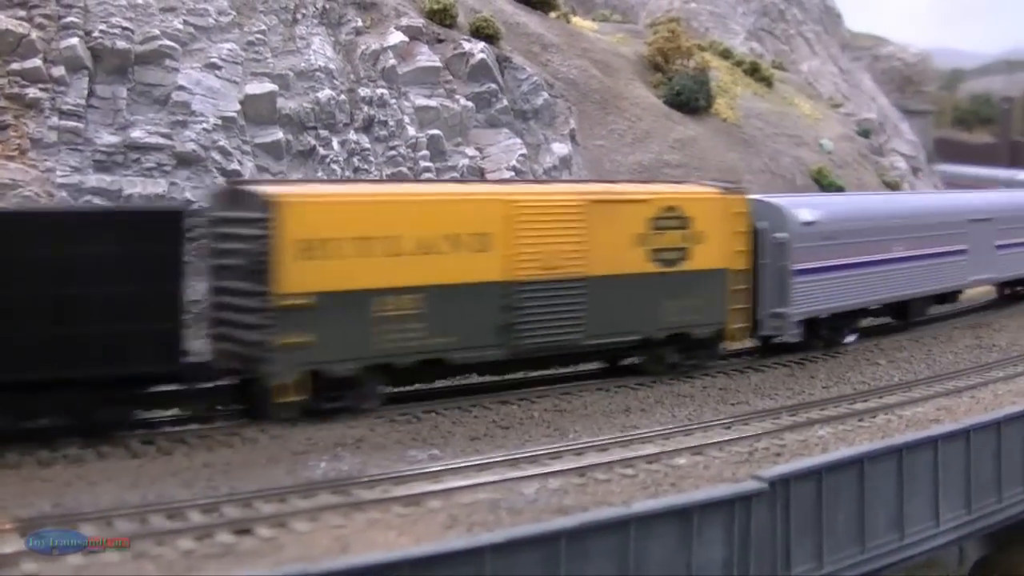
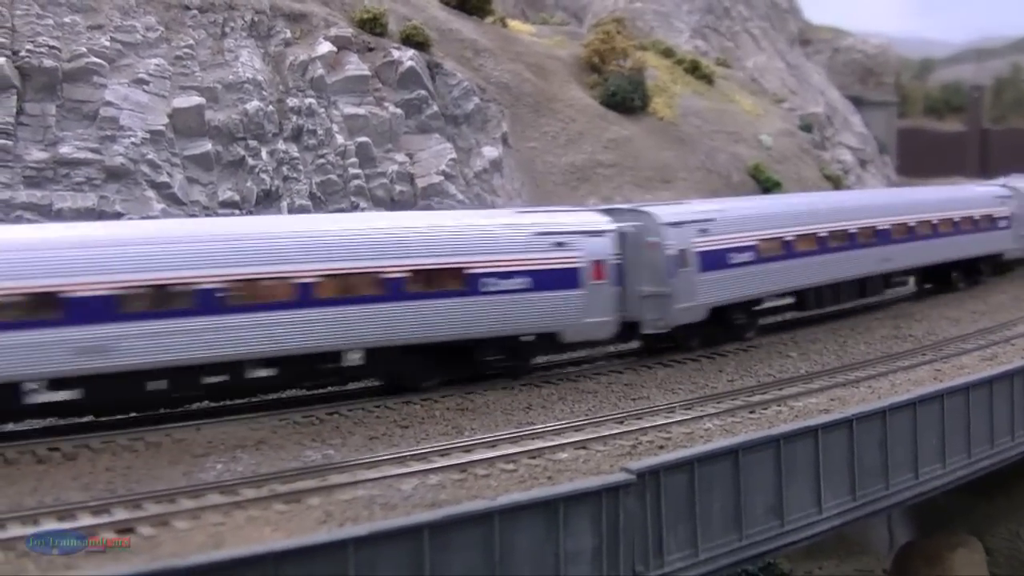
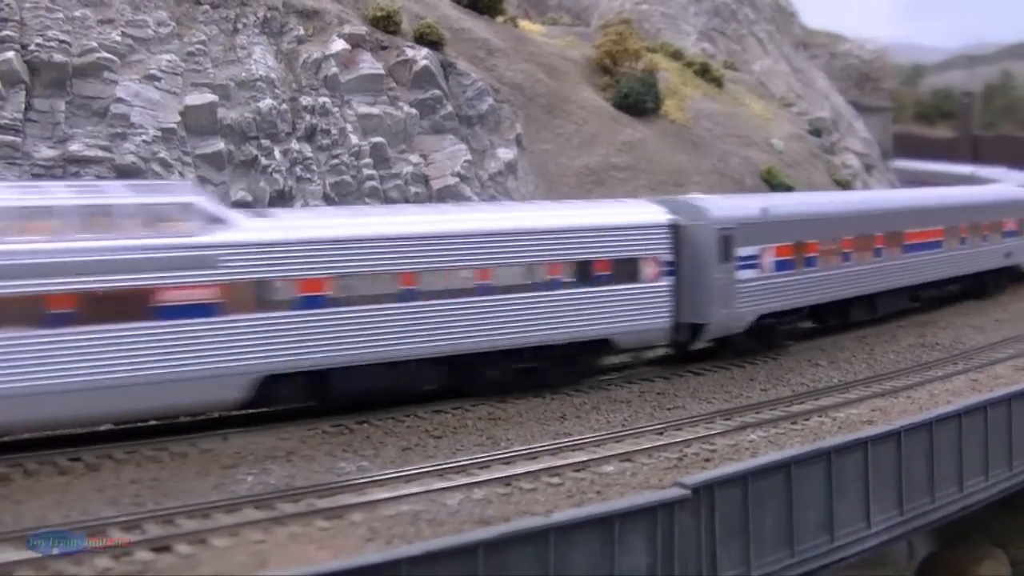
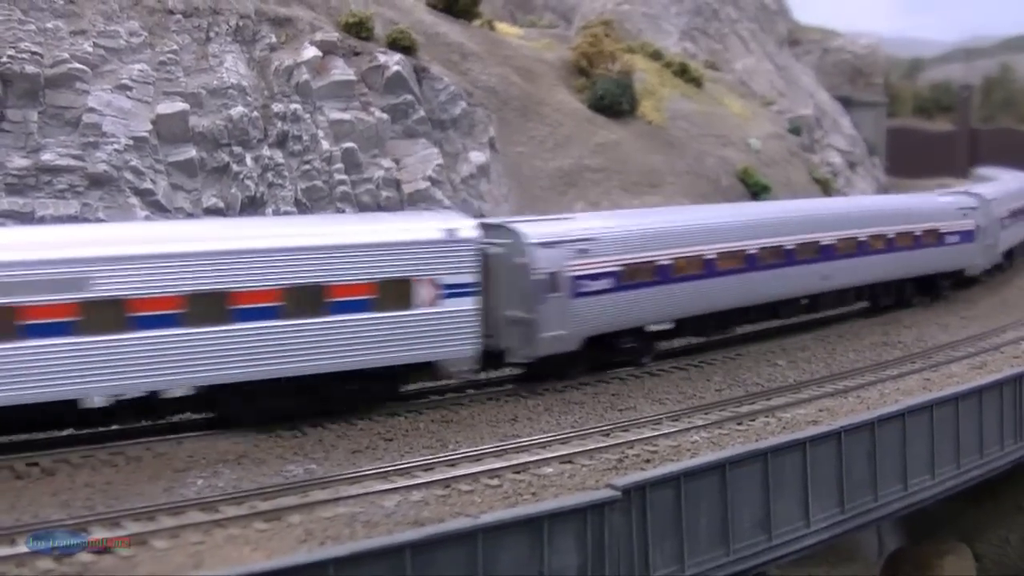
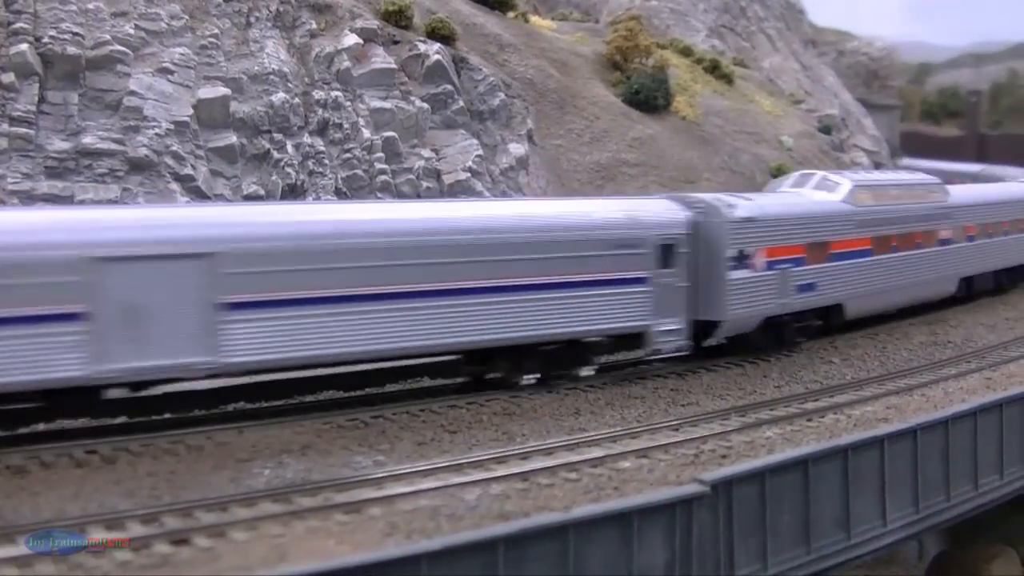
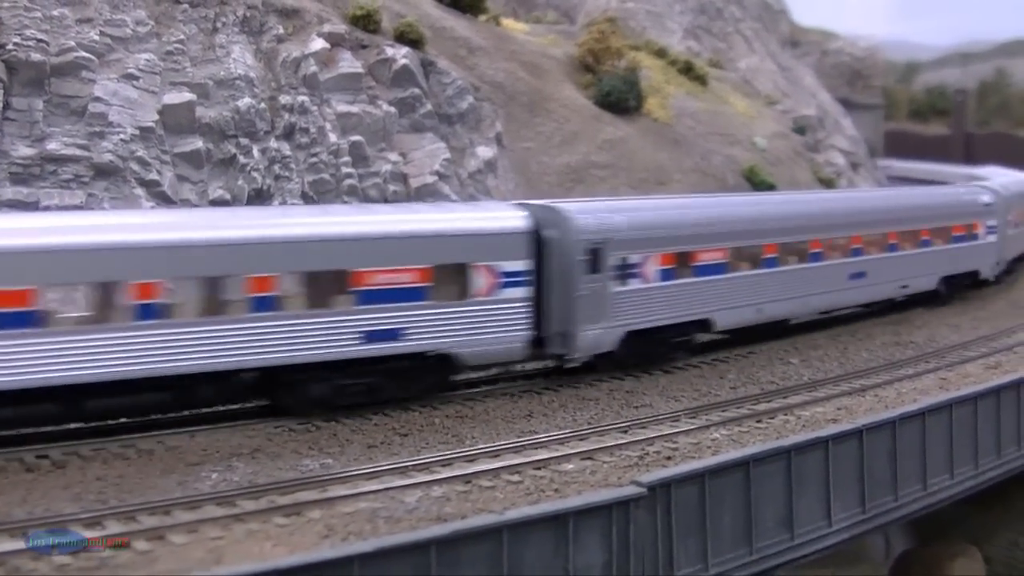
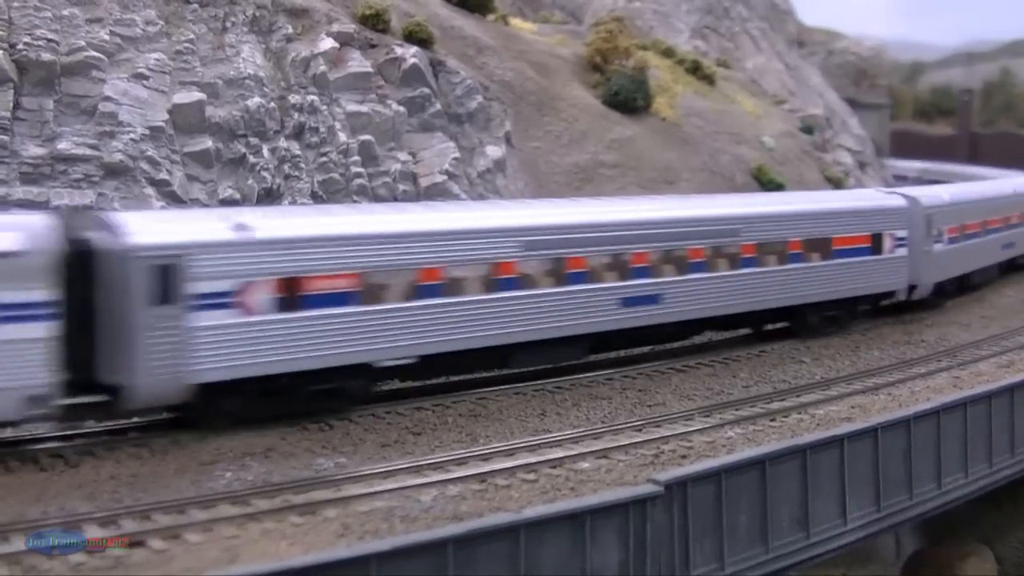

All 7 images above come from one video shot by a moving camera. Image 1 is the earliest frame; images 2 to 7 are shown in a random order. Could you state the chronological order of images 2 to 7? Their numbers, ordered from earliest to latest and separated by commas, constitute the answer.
5, 3, 6, 7, 4, 2
